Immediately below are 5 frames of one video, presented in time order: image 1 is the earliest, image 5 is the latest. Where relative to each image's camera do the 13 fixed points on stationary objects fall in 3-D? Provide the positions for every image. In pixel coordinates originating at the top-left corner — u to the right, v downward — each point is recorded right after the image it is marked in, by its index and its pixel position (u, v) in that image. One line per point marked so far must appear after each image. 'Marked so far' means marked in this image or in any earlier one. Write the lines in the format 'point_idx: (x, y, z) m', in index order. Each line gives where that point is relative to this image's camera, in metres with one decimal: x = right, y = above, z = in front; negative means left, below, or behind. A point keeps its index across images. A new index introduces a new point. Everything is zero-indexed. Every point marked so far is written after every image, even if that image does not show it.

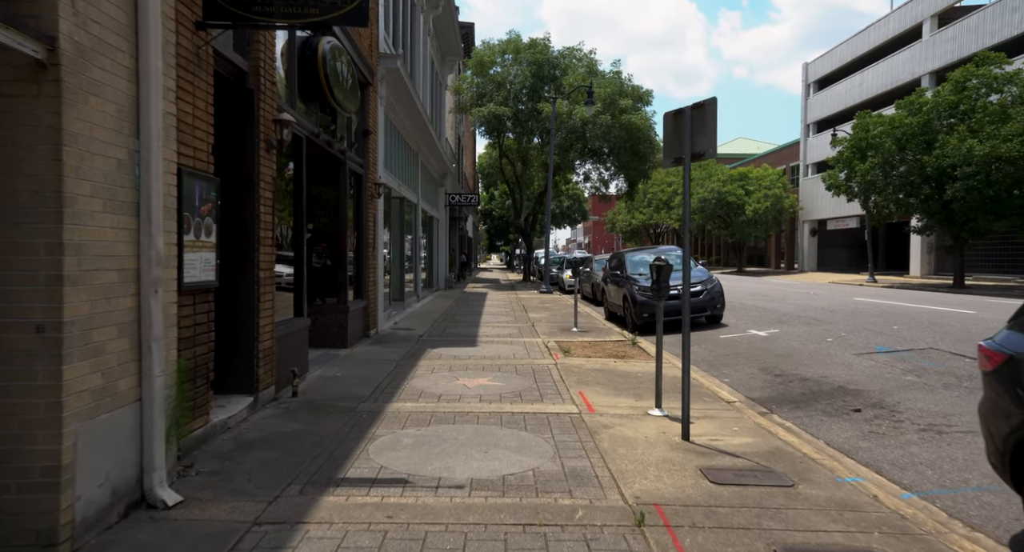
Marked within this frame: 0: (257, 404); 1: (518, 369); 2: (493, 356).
0: (-2.4, -1.2, +5.7) m
1: (+0.1, -1.3, +8.1) m
2: (-0.3, -1.2, +9.2) m
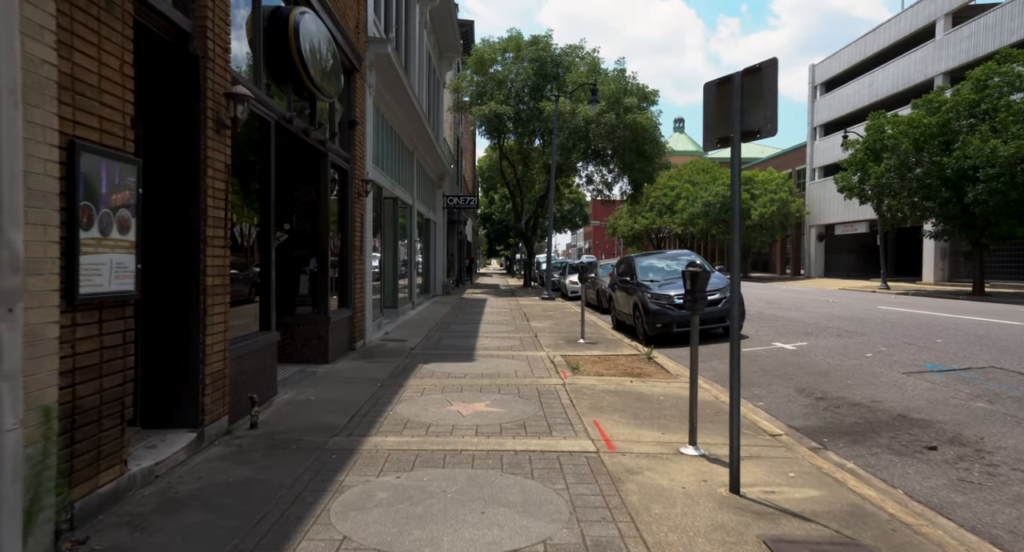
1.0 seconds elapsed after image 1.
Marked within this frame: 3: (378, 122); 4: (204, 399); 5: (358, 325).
0: (-2.4, -1.3, +4.6) m
1: (+0.1, -1.3, +7.0) m
2: (-0.3, -1.3, +8.2) m
3: (-2.7, +3.1, +12.3) m
4: (-2.4, -0.9, +4.6) m
5: (-2.6, -0.9, +10.3) m
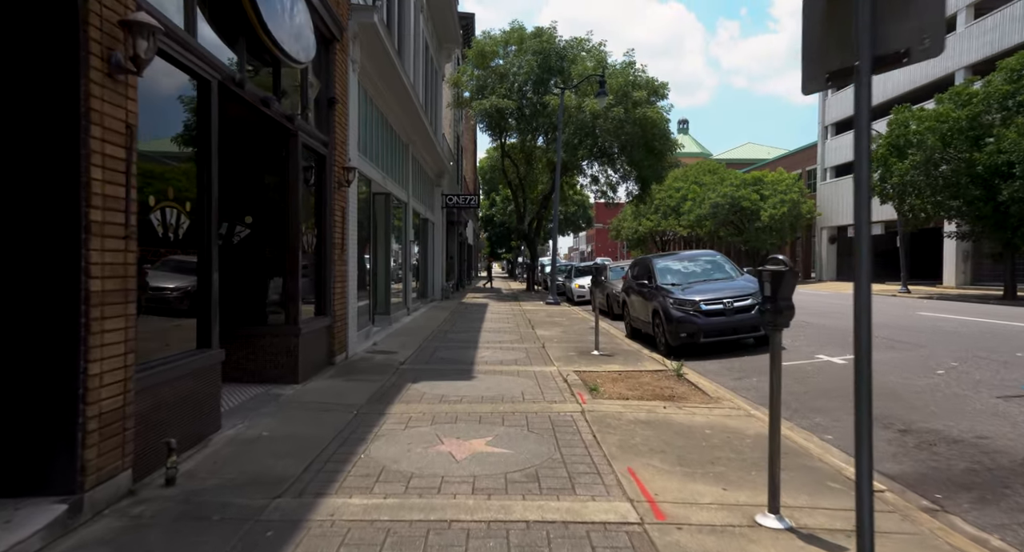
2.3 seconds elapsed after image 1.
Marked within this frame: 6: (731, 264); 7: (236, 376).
0: (-2.3, -1.3, +3.3) m
1: (+0.2, -1.4, +5.6) m
2: (-0.2, -1.3, +6.8) m
3: (-2.7, +3.1, +10.9) m
4: (-2.3, -0.9, +3.3) m
5: (-2.5, -0.9, +8.9) m
6: (+4.7, +0.3, +12.8) m
7: (-3.2, -1.2, +7.1) m
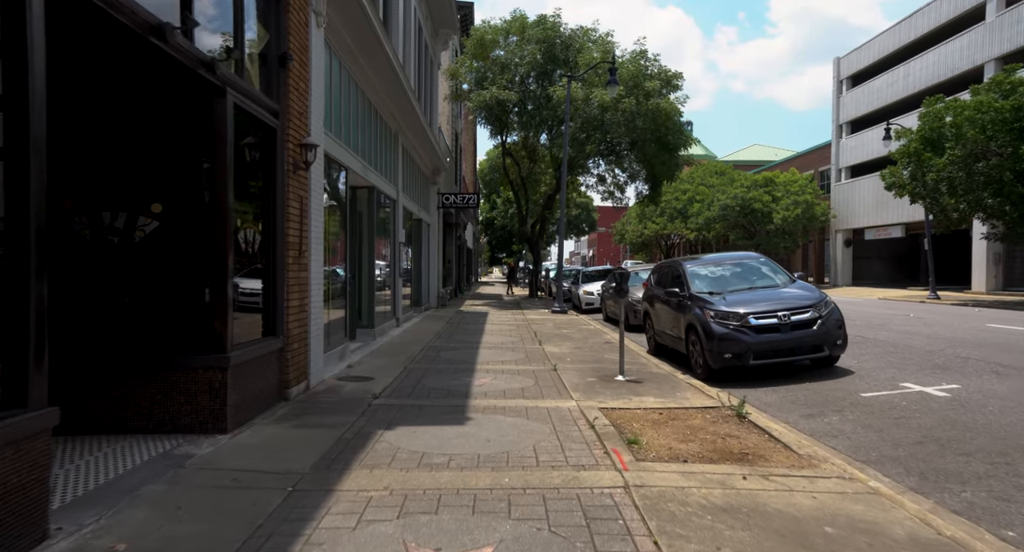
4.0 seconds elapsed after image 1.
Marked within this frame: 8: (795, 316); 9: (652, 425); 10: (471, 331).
0: (-2.3, -1.3, +1.3) m
1: (+0.2, -1.4, +3.7) m
2: (-0.1, -1.4, +4.8) m
3: (-2.6, +2.9, +9.0) m
4: (-2.2, -1.0, +1.3) m
5: (-2.5, -1.0, +7.0) m
6: (+4.8, +0.1, +10.8) m
7: (-3.2, -1.3, +5.1) m
8: (+3.9, -0.6, +8.4) m
9: (+1.3, -1.4, +5.7) m
10: (-1.0, -1.3, +14.9) m
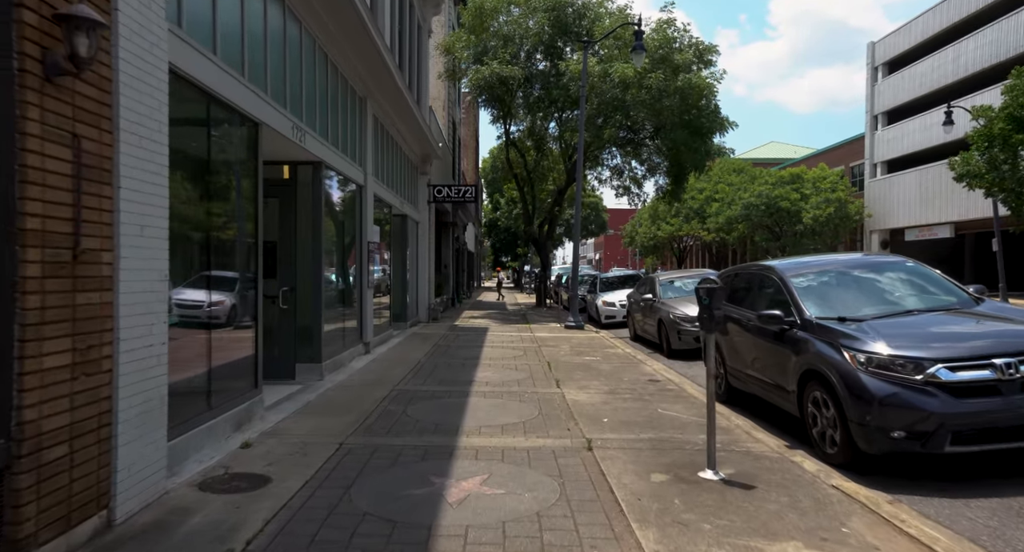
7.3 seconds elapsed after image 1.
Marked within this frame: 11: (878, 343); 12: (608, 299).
0: (-2.3, -1.4, -2.4) m
1: (+0.3, -1.5, 0.0) m
2: (-0.1, -1.5, +1.1) m
3: (-2.5, +2.8, +5.3) m
4: (-2.2, -1.1, -2.4) m
5: (-2.4, -1.1, +3.3) m
6: (+4.8, 0.0, +7.1) m
7: (-3.1, -1.4, +1.5) m
8: (+4.0, -0.7, +4.7) m
9: (+1.3, -1.5, +2.0) m
10: (-0.9, -1.5, +11.2) m
11: (+3.1, -0.6, +5.2) m
12: (+2.8, -0.7, +17.4) m
